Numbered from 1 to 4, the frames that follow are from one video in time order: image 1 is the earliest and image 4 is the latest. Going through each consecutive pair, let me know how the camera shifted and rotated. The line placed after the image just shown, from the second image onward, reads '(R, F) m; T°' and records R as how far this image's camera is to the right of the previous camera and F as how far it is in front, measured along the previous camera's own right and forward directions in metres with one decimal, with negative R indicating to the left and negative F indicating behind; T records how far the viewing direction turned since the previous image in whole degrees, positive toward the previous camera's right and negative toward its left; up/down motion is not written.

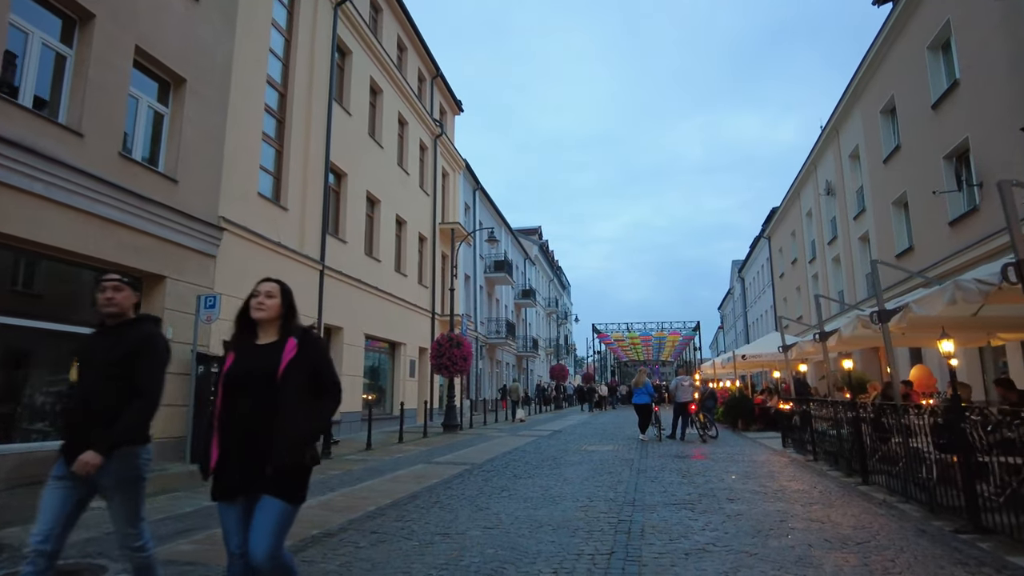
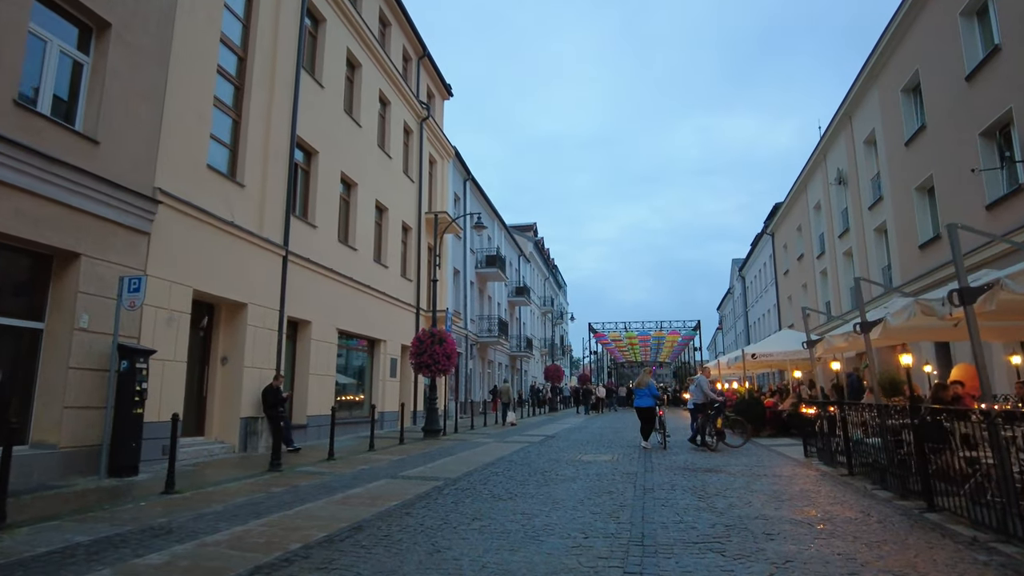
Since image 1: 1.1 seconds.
(+0.2, +1.6) m; 0°
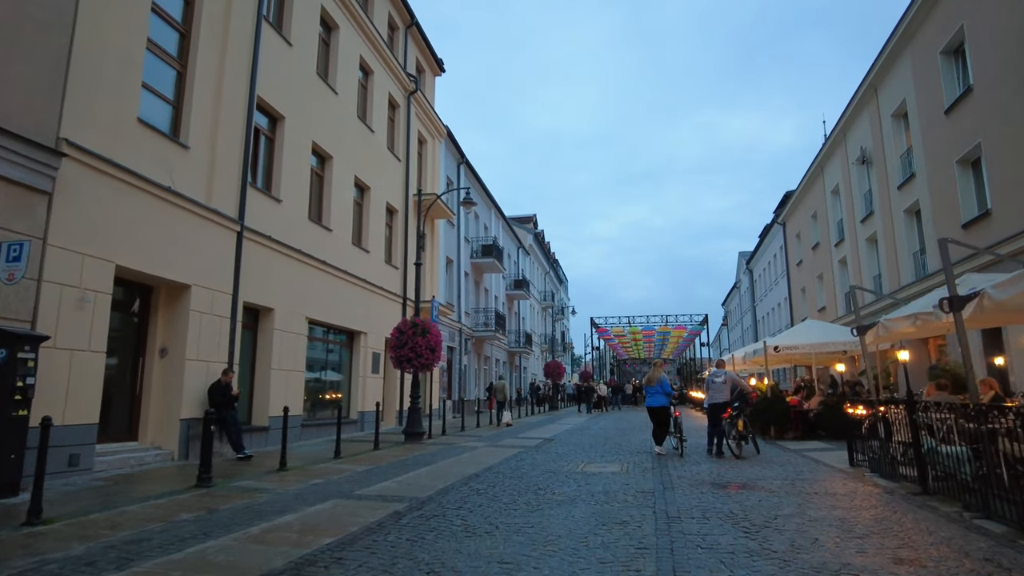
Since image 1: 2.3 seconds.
(+0.2, +1.9) m; 0°
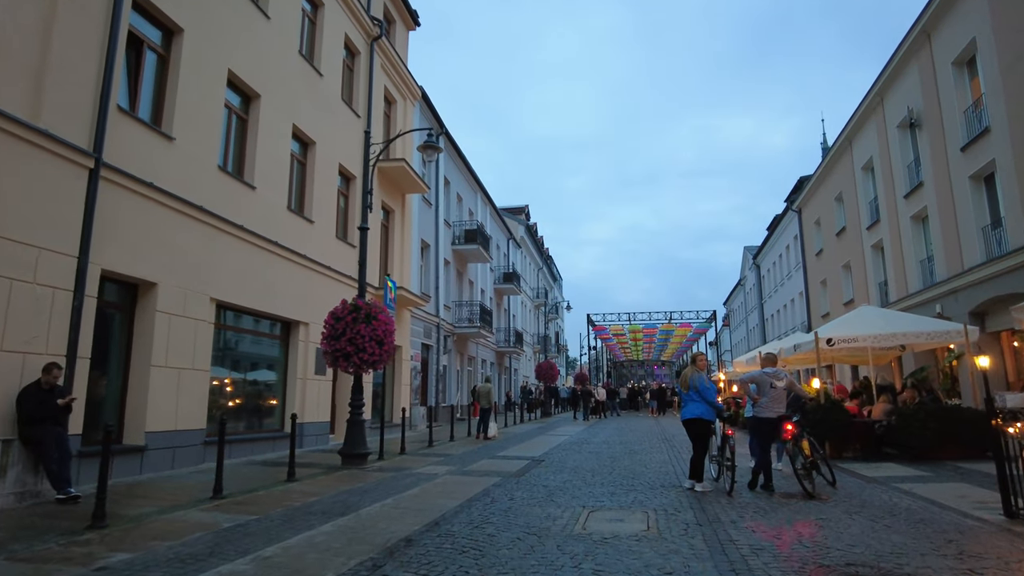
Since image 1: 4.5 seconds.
(+0.3, +3.5) m; 0°
